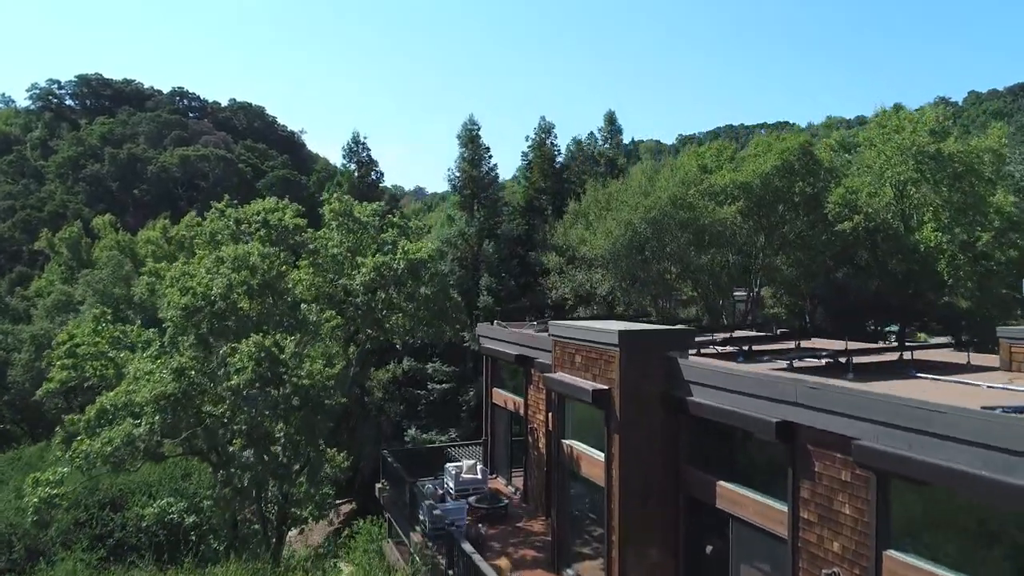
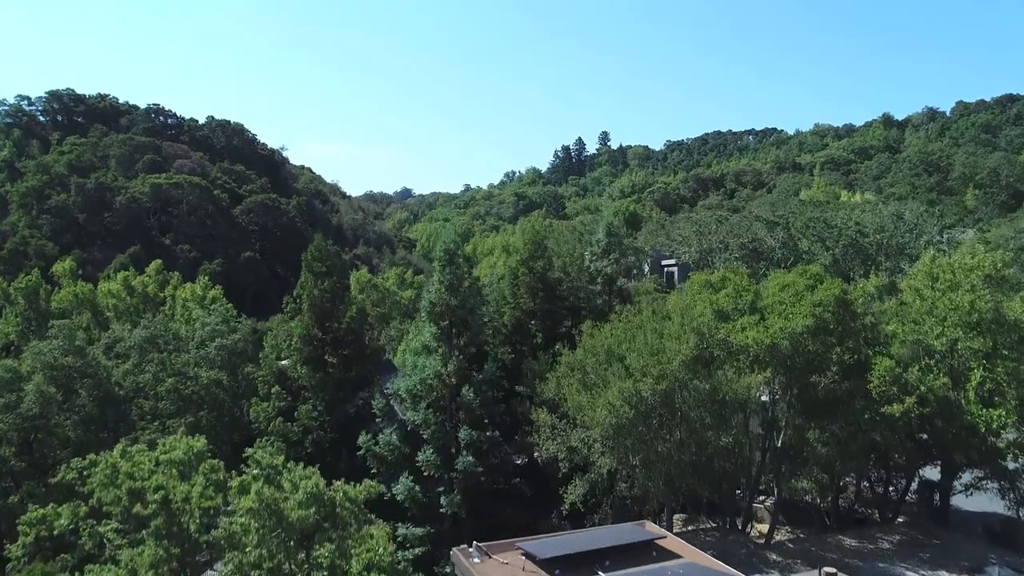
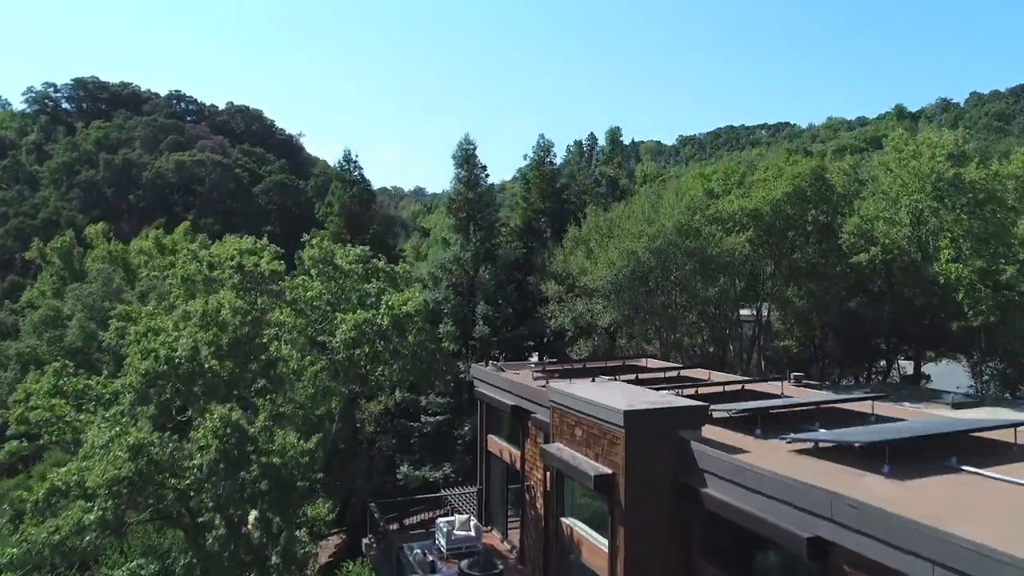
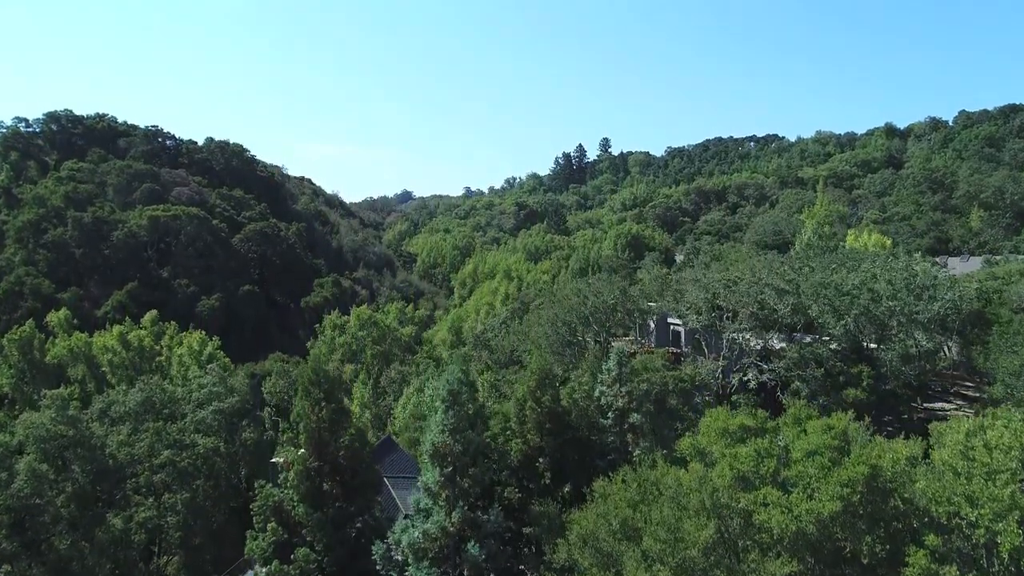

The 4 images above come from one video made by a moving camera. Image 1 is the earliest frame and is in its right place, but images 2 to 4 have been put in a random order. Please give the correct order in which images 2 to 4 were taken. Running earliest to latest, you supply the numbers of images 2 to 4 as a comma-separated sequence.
3, 2, 4
